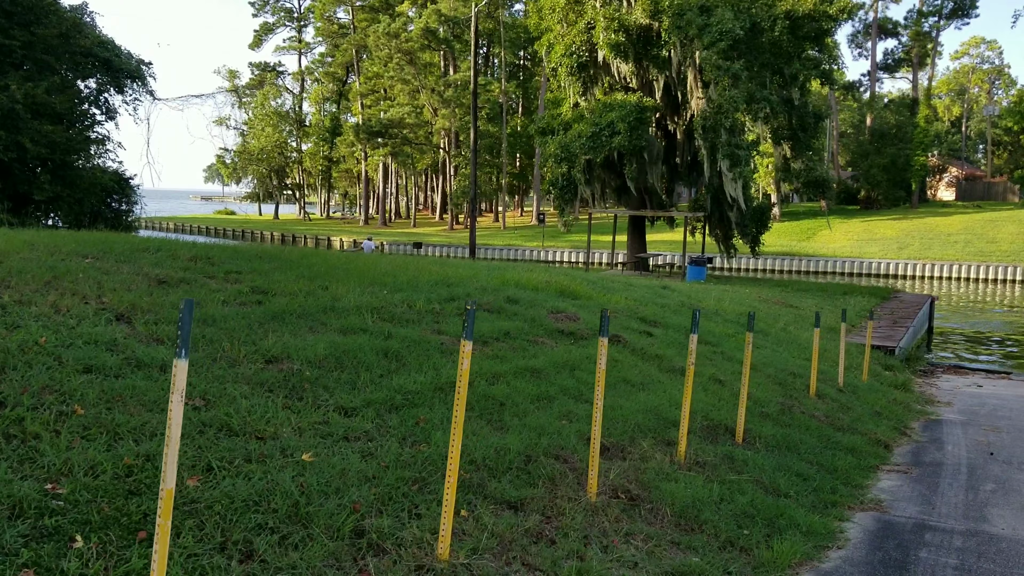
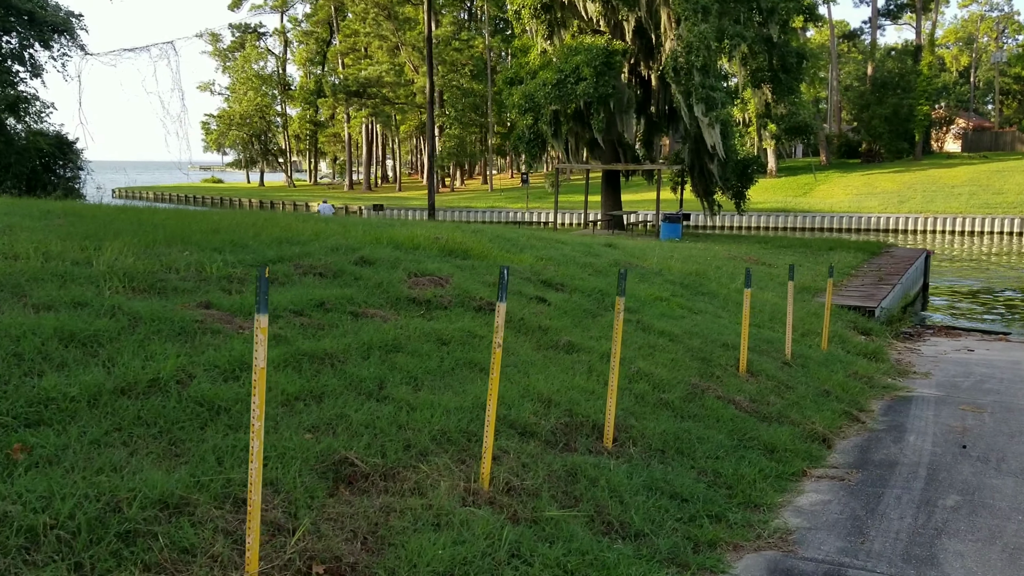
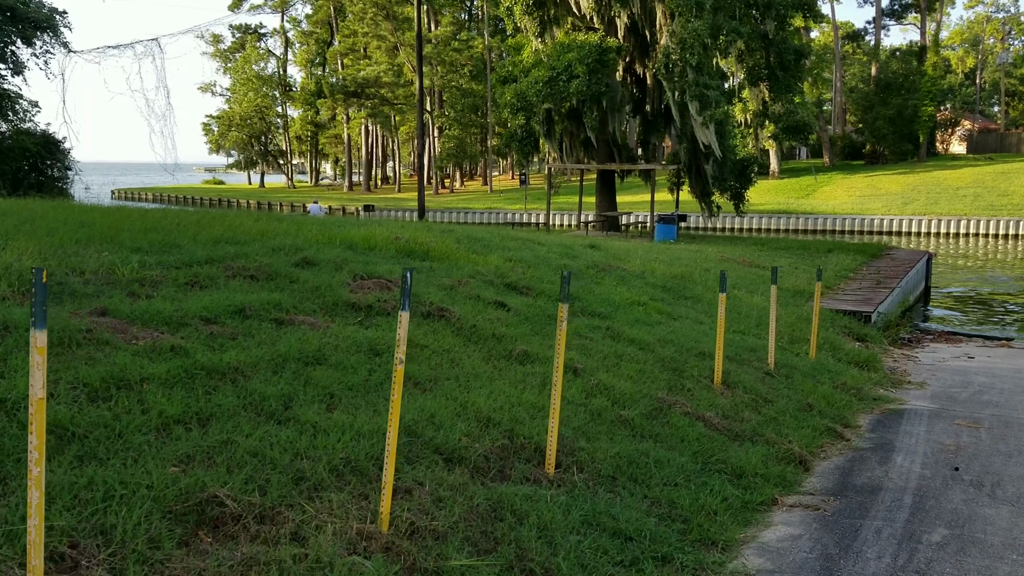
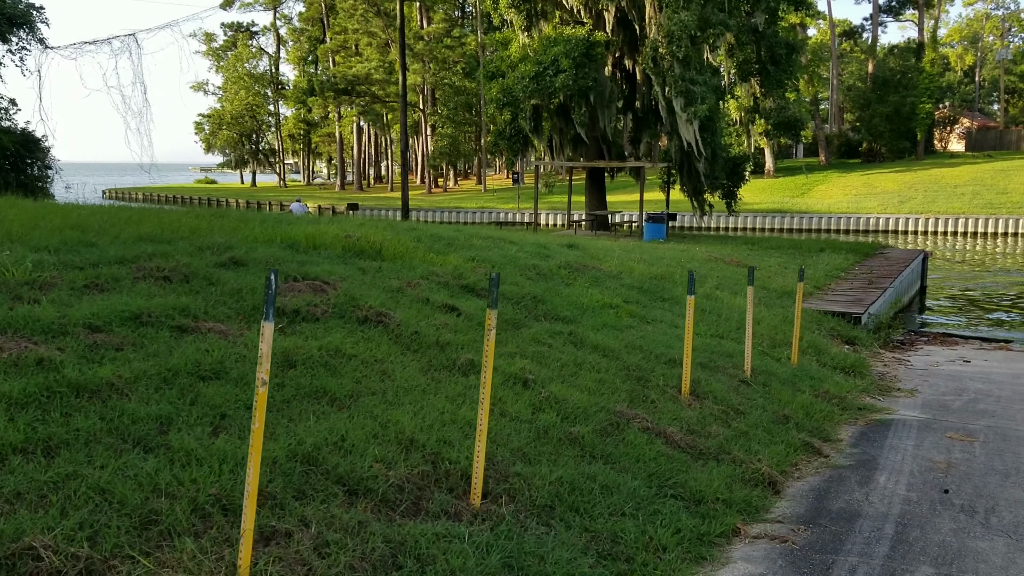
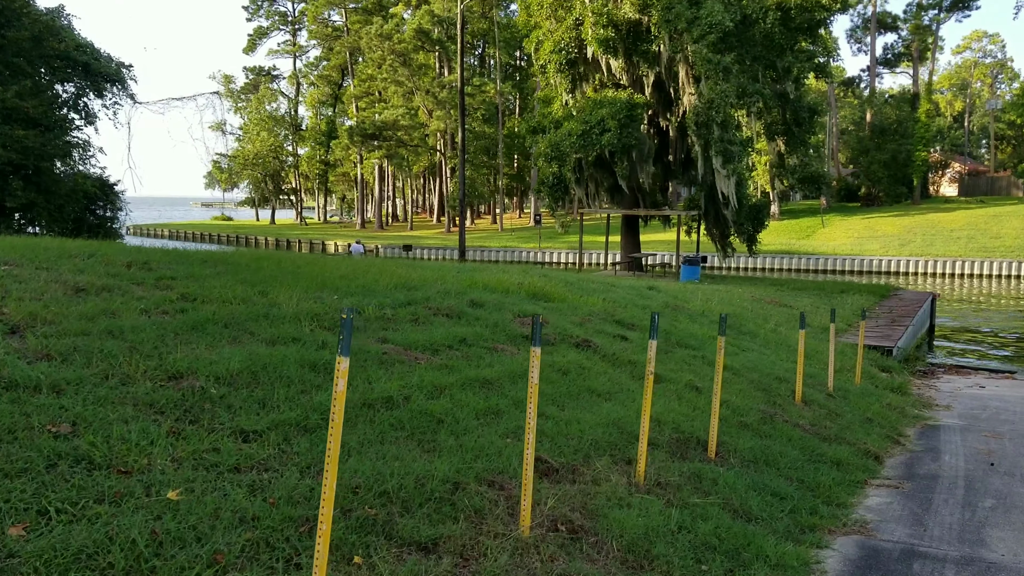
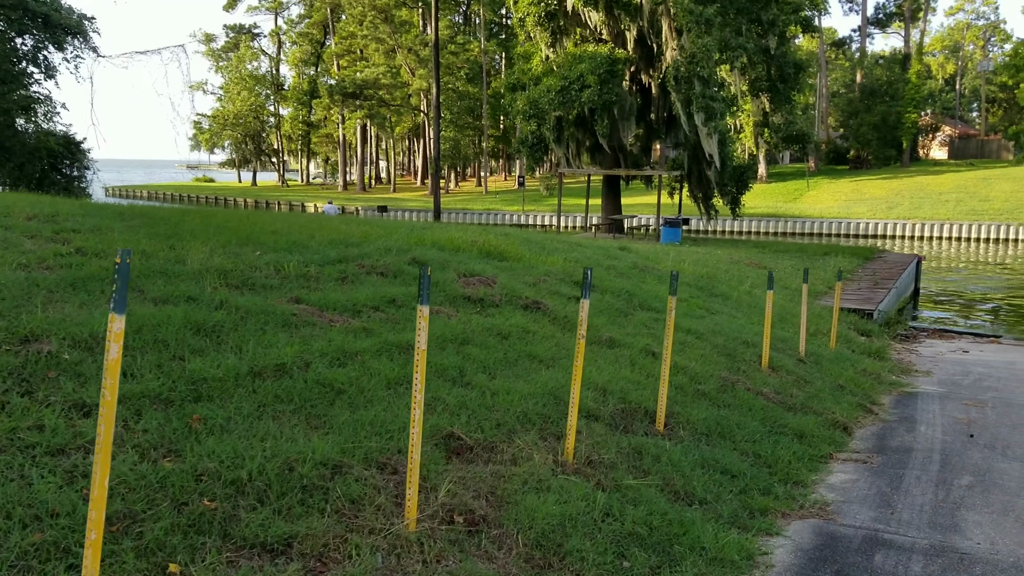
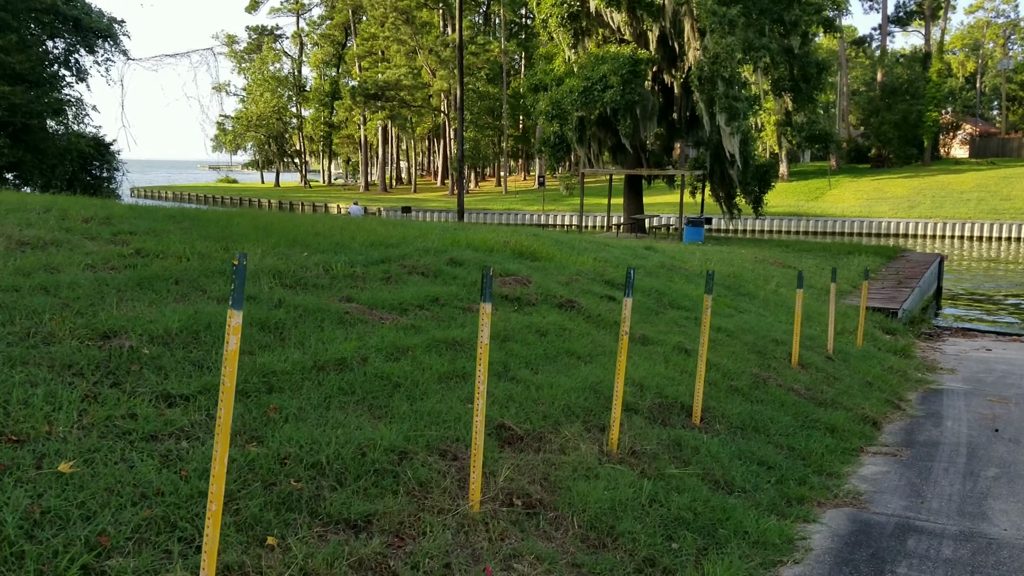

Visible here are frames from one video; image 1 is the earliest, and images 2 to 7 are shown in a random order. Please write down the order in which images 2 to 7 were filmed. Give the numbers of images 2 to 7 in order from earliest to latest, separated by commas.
5, 7, 6, 2, 3, 4
